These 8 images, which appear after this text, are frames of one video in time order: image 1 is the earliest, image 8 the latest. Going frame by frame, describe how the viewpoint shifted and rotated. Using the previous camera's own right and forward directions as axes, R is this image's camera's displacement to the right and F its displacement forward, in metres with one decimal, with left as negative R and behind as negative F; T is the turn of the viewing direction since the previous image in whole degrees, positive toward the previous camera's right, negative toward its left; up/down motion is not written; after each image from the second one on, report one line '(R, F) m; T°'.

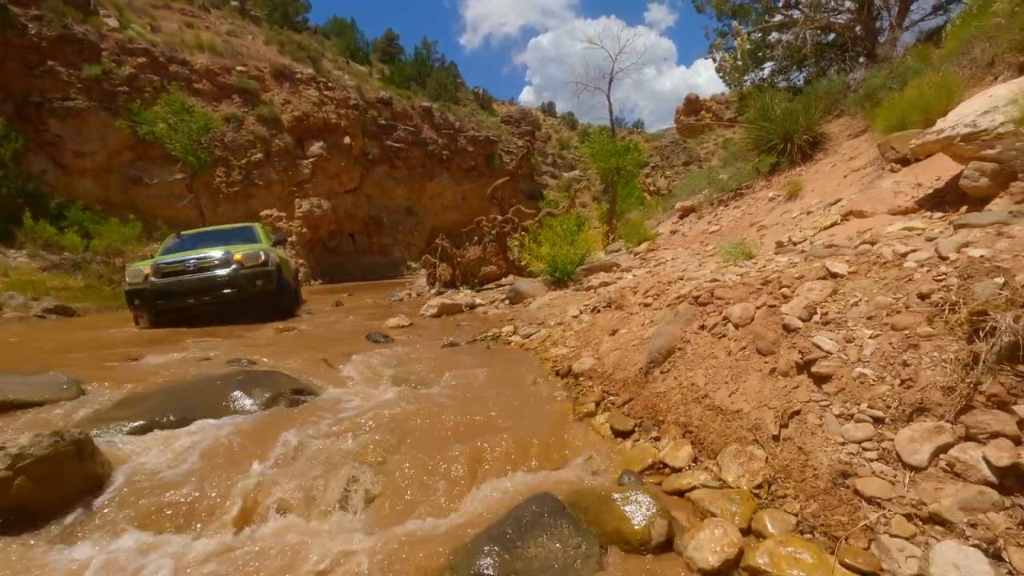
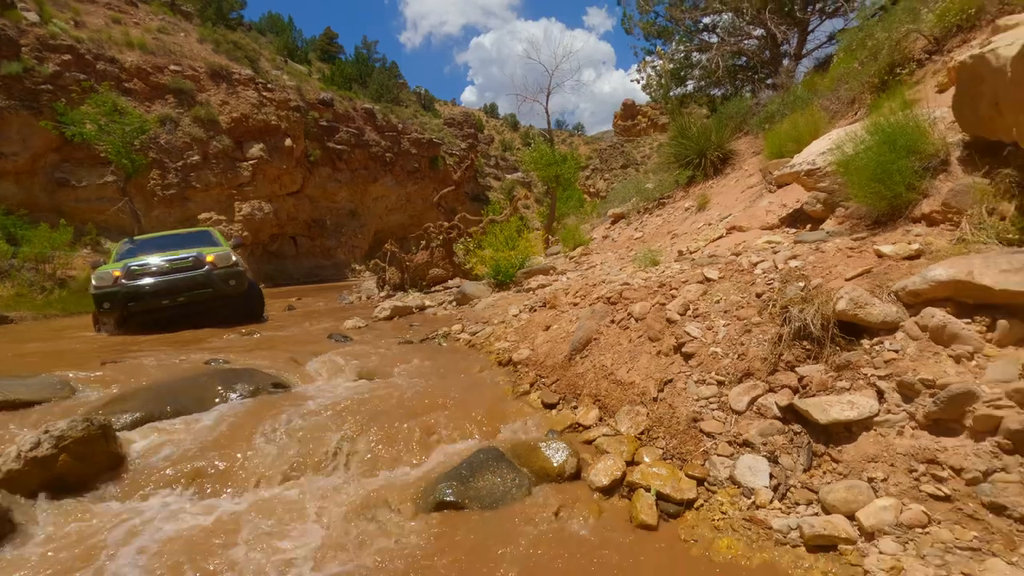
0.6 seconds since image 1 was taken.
(0.0, -0.9) m; +6°
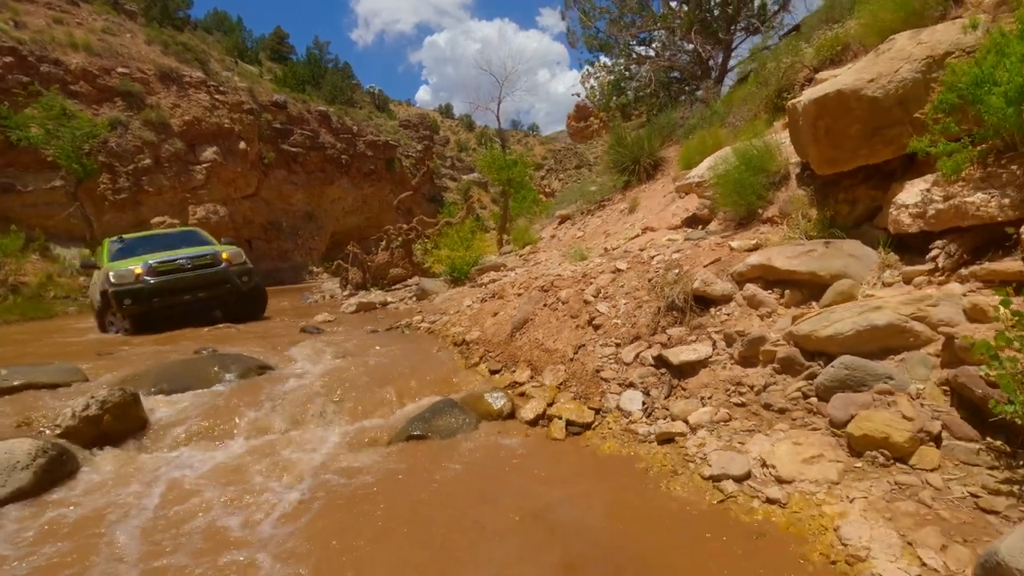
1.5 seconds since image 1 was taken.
(+0.1, -1.1) m; +4°
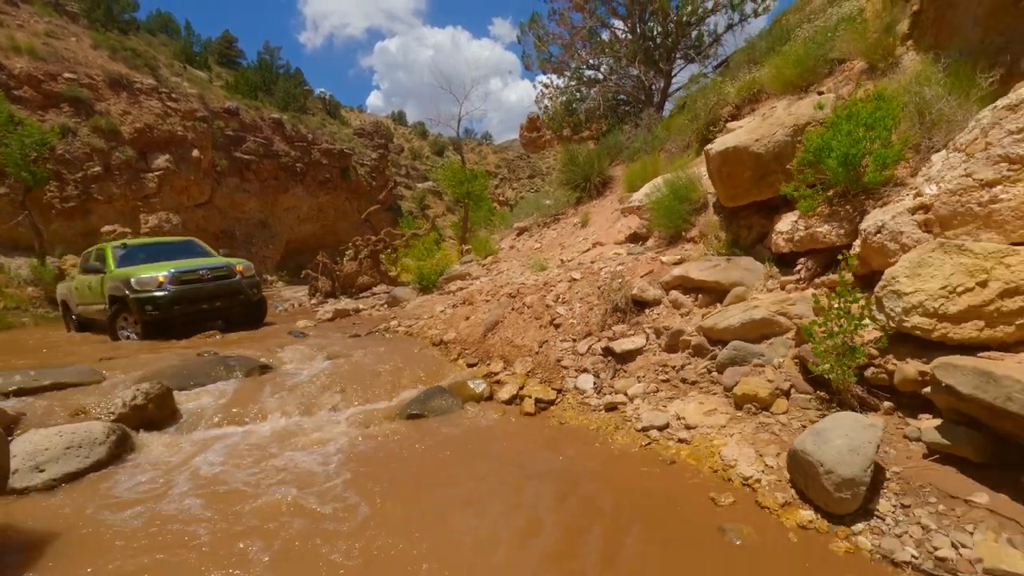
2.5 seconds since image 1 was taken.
(-0.2, -1.0) m; +5°
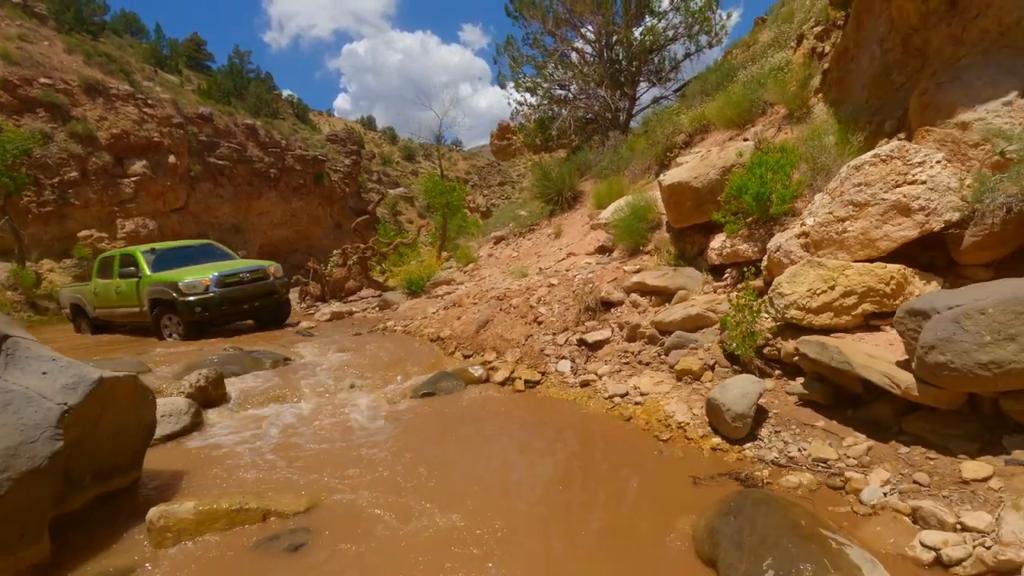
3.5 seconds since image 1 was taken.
(-0.3, -1.3) m; +3°
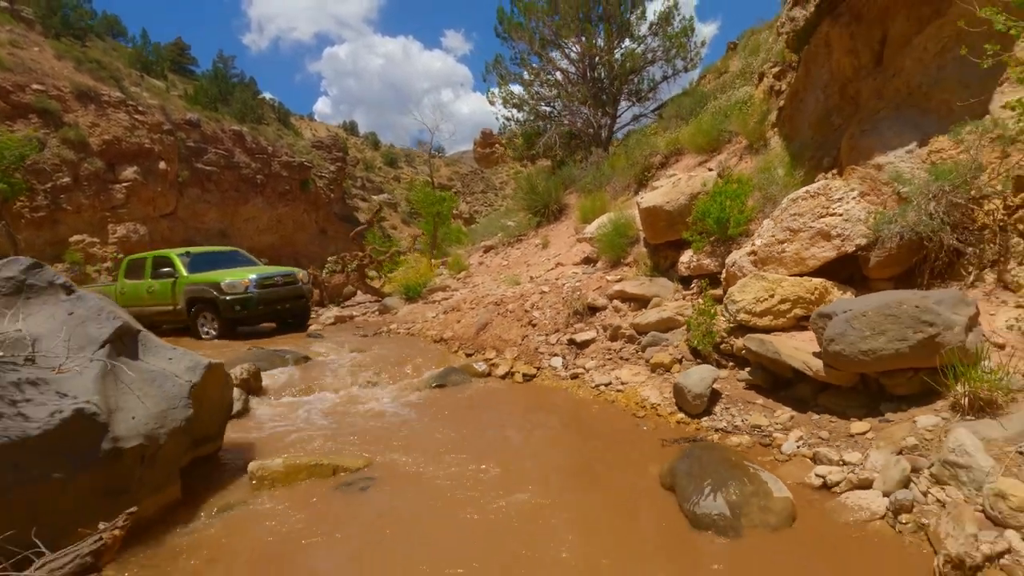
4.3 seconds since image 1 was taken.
(-0.3, -1.0) m; +2°
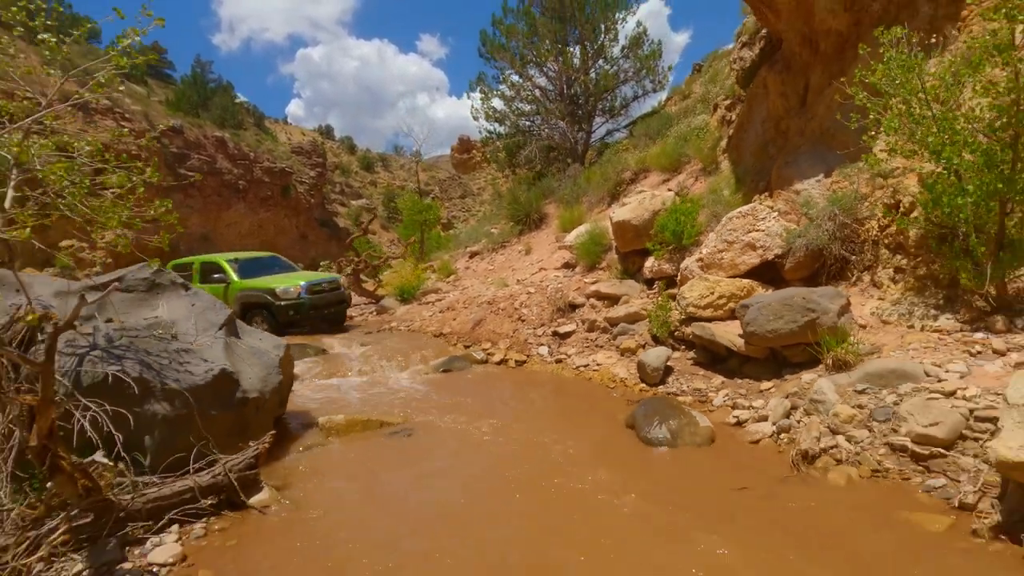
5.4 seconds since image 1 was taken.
(-0.3, -1.4) m; +3°
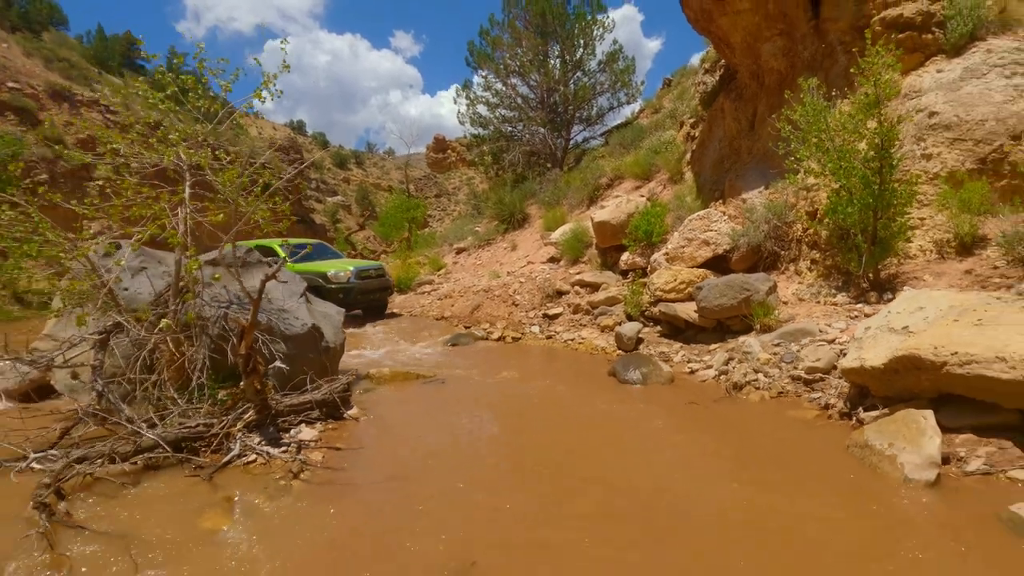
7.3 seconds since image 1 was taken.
(-0.5, -1.6) m; +3°
